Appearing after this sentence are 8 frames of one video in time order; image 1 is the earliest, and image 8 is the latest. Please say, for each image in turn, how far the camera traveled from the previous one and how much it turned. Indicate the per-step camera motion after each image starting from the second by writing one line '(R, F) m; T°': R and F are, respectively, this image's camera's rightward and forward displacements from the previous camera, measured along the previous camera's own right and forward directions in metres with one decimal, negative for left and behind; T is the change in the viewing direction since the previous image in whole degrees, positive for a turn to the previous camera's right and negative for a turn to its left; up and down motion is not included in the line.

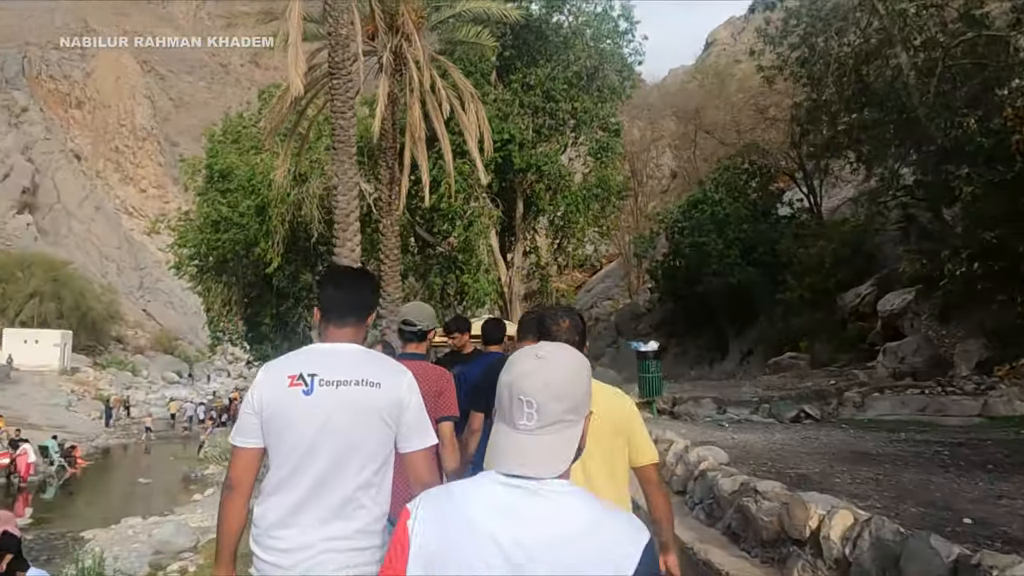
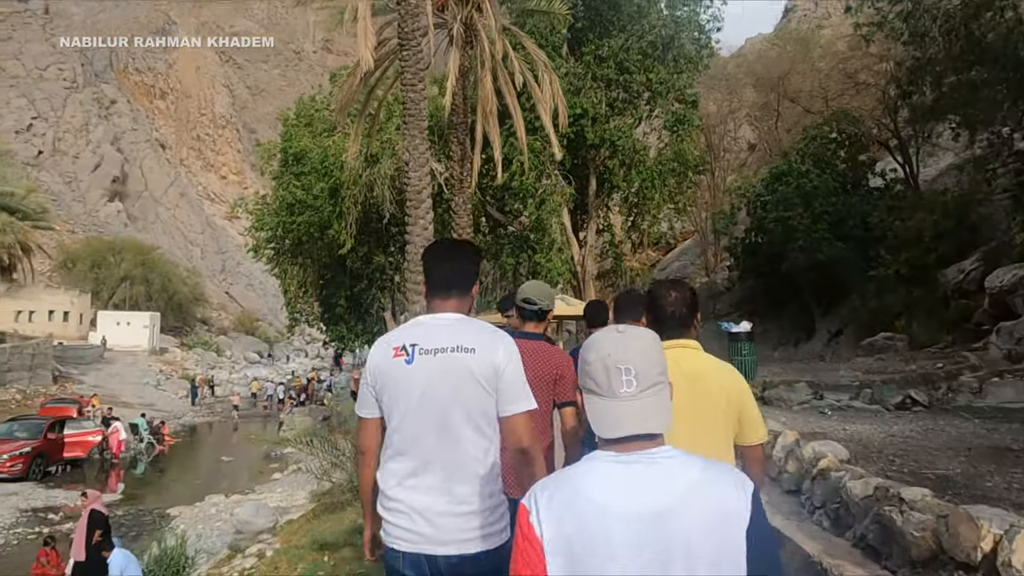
(-0.1, +0.4) m; -5°
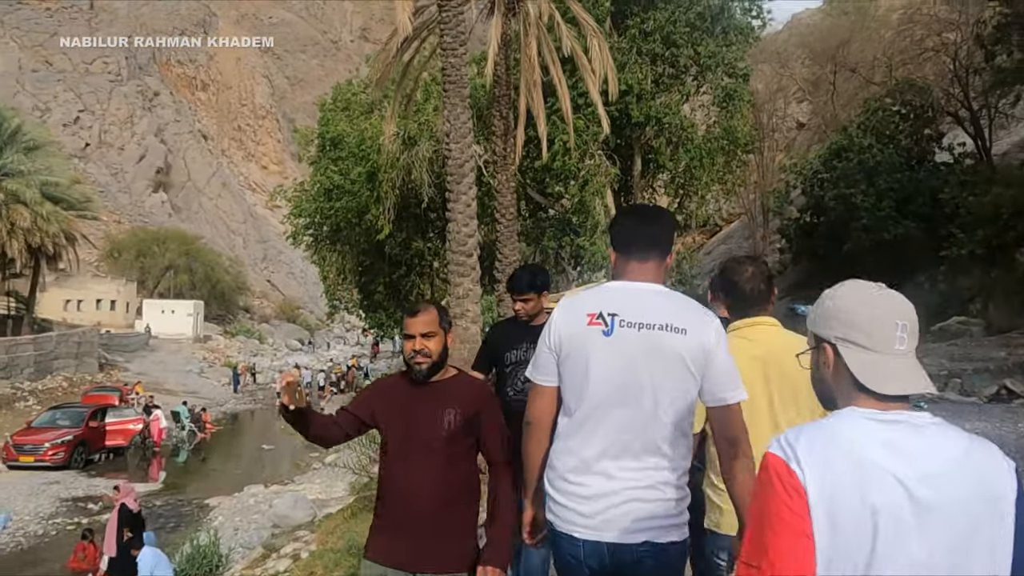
(-0.1, +0.6) m; -3°
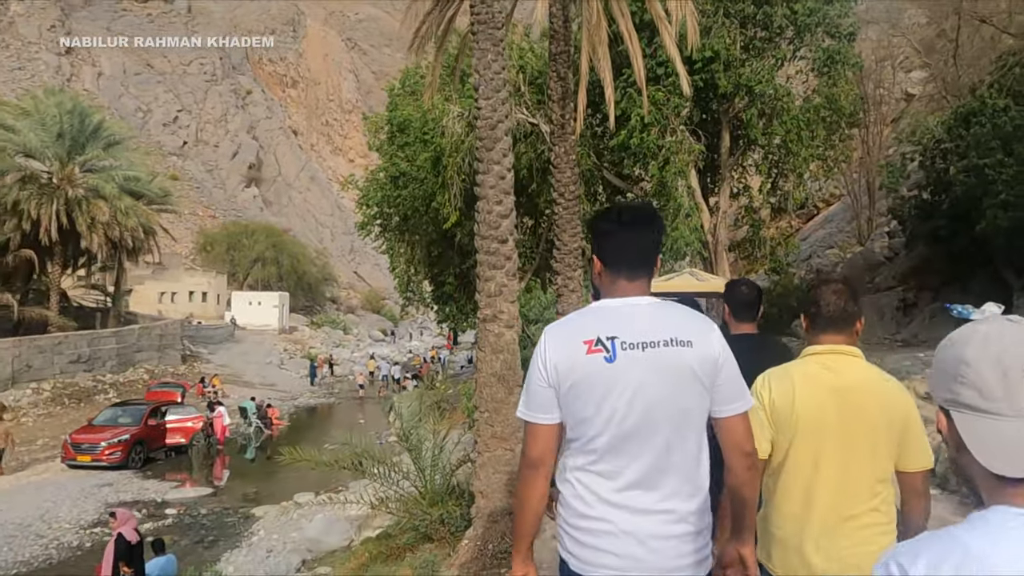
(+0.3, +1.5) m; -6°
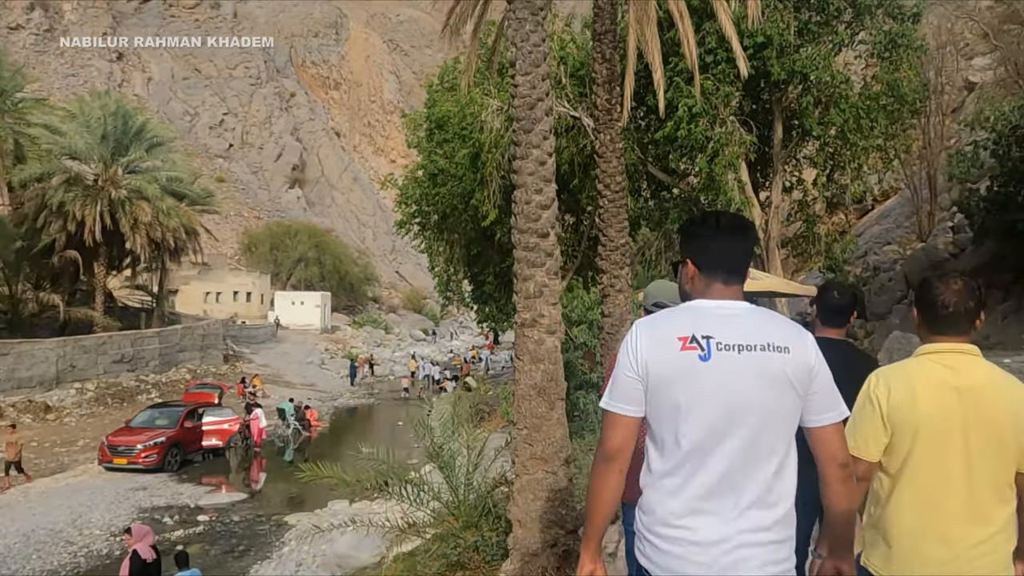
(0.0, +0.6) m; -3°
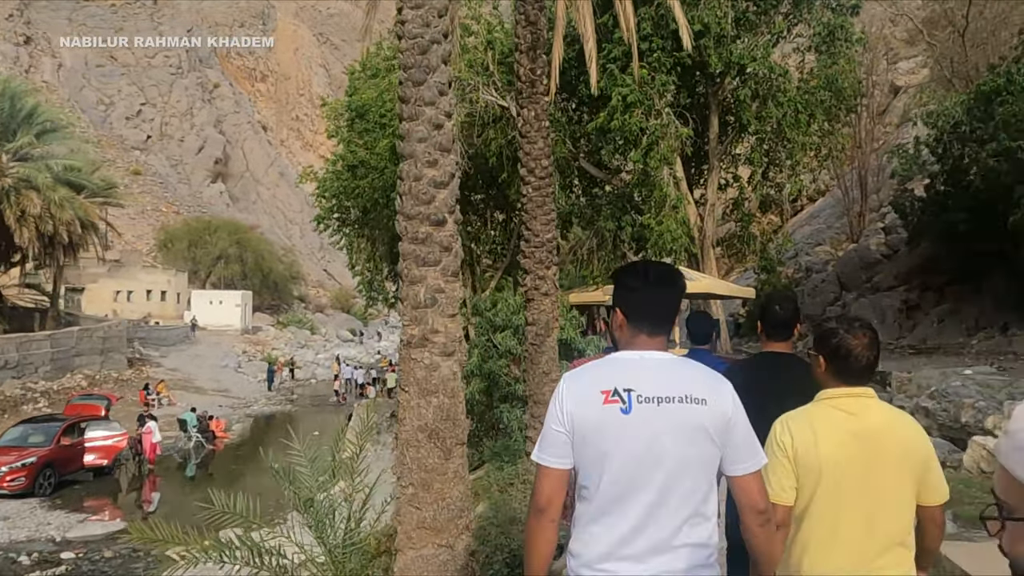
(+0.2, +1.2) m; +5°
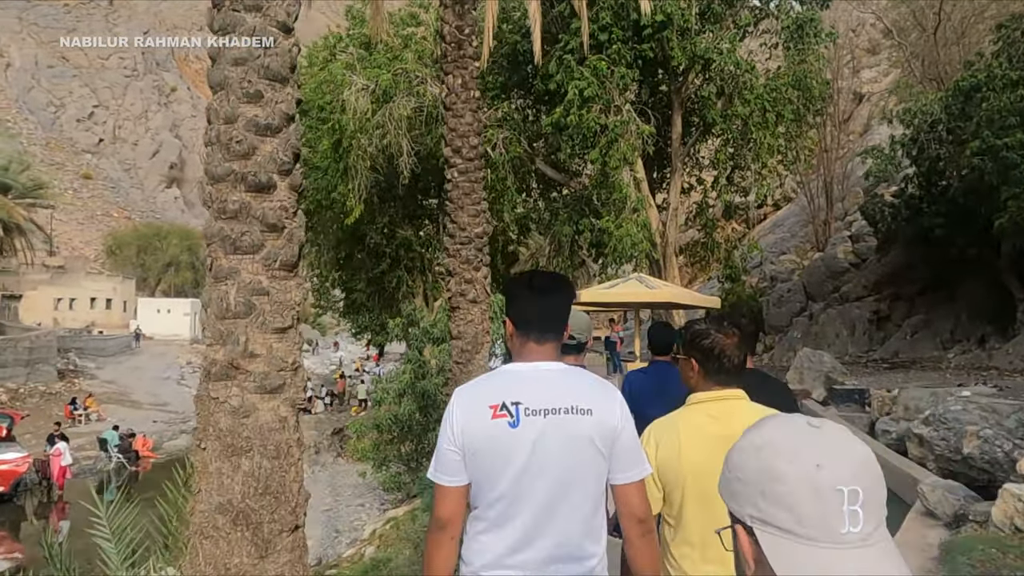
(+0.3, +1.2) m; +3°
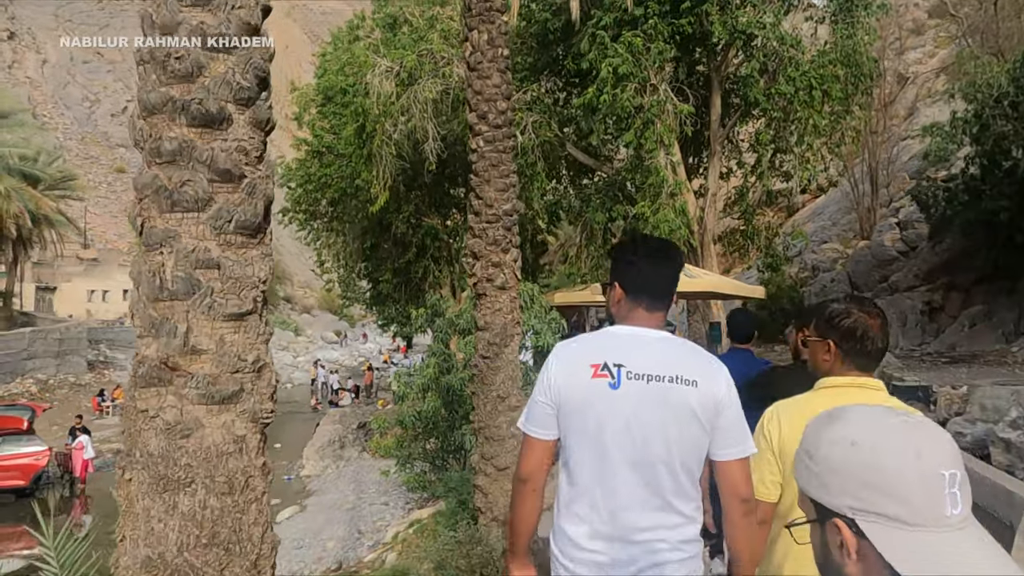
(0.0, +0.6) m; -2°
